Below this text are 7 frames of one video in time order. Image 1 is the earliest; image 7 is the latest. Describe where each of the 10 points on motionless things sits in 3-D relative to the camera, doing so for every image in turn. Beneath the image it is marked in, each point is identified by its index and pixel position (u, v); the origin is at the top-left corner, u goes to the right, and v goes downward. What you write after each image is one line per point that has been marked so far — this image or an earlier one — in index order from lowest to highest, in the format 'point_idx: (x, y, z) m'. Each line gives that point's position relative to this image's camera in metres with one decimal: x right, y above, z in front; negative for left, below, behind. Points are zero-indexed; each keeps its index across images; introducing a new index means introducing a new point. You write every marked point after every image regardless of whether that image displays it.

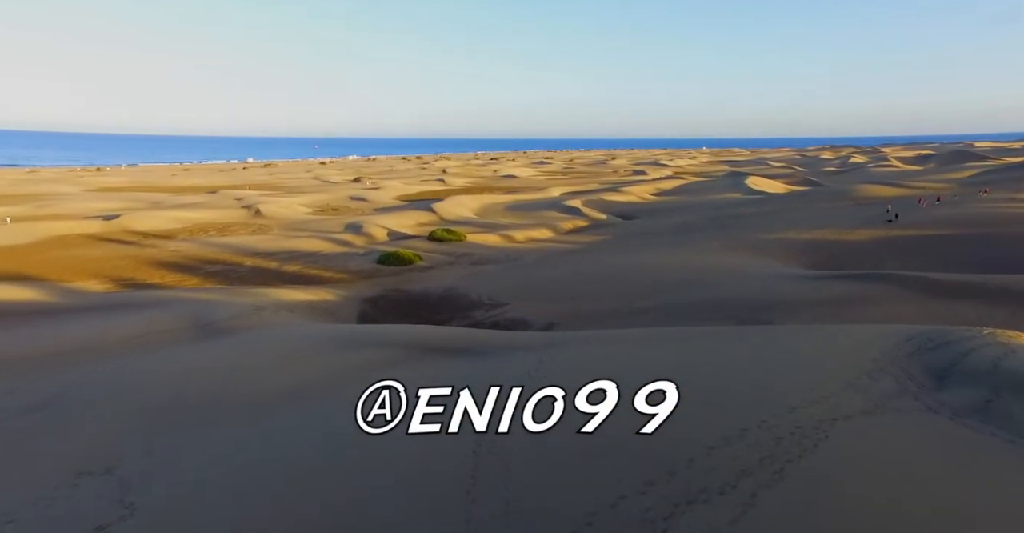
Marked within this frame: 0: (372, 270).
0: (-4.2, -0.1, +19.7) m
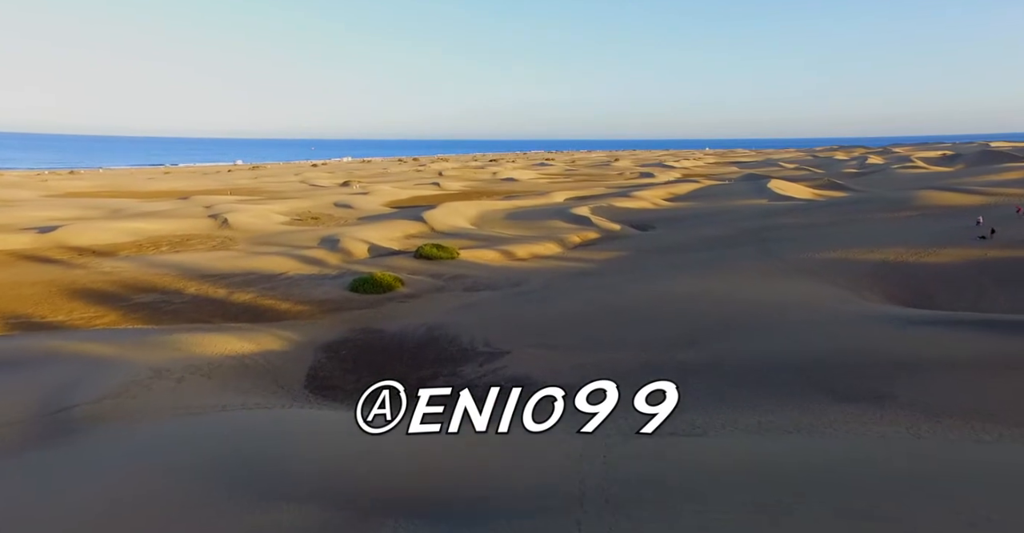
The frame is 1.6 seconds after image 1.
0: (-4.1, -0.8, +16.0) m
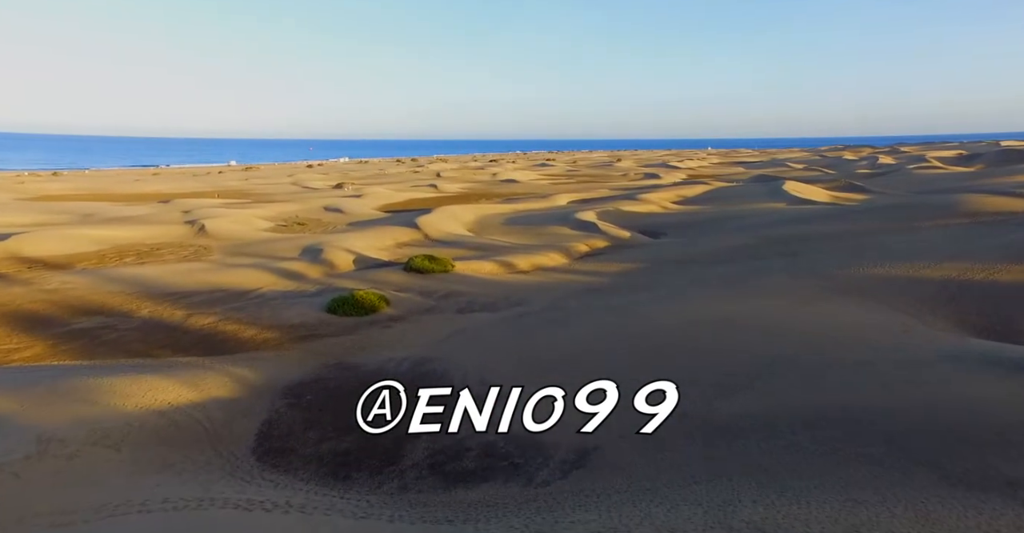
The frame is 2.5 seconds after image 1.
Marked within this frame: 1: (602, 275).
0: (-4.1, -1.2, +13.8) m
1: (+2.5, -0.3, +18.7) m
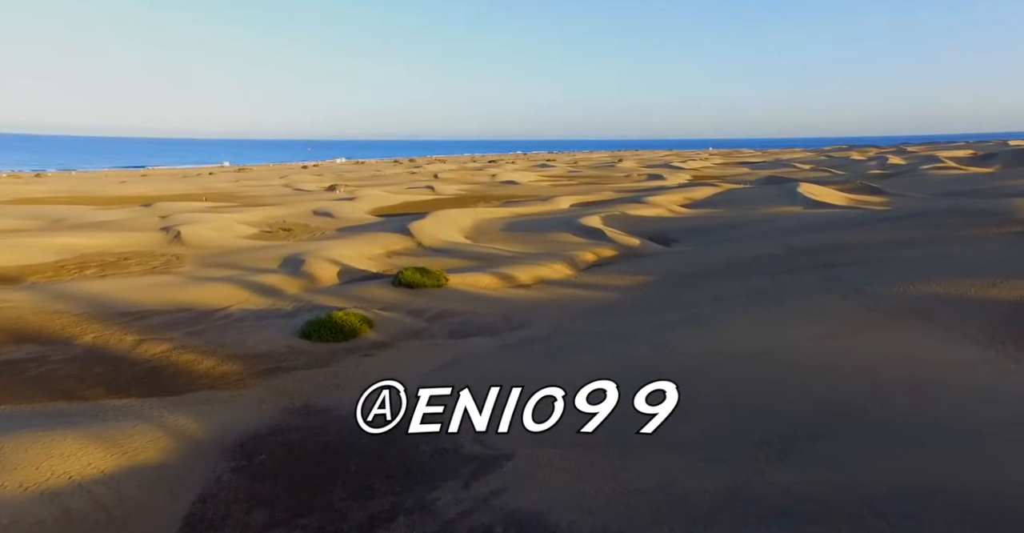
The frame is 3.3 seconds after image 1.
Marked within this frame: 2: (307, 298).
0: (-4.1, -1.6, +12.0) m
1: (+2.6, -0.6, +16.8) m
2: (-5.1, -0.8, +16.2) m
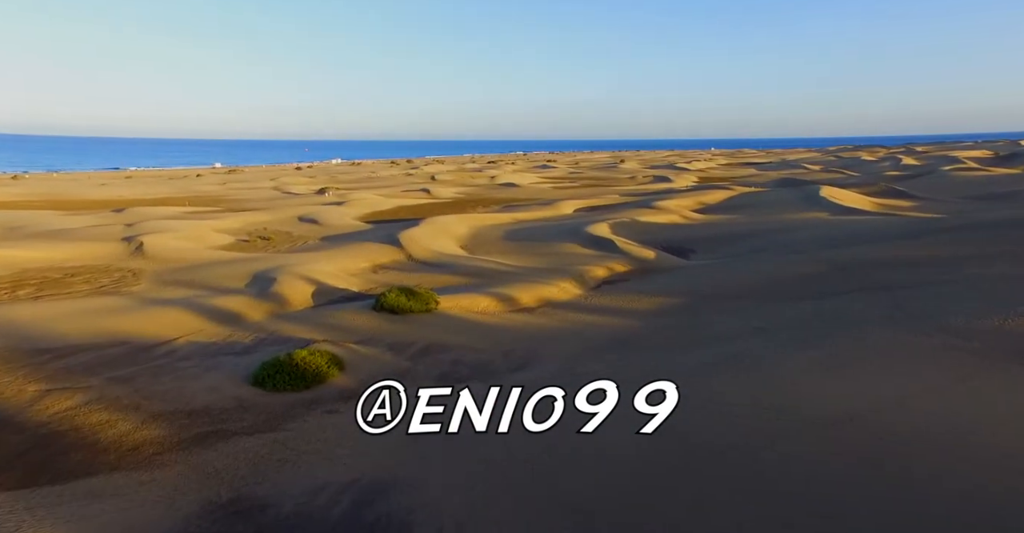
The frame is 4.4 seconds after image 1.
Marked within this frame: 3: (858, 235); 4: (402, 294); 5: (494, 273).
0: (-4.1, -2.0, +9.5) m
1: (+2.6, -1.1, +14.4) m
2: (-5.0, -1.2, +13.8) m
3: (+10.4, +1.0, +19.6) m
4: (-2.5, -0.6, +15.1) m
5: (-0.5, -0.2, +18.7) m
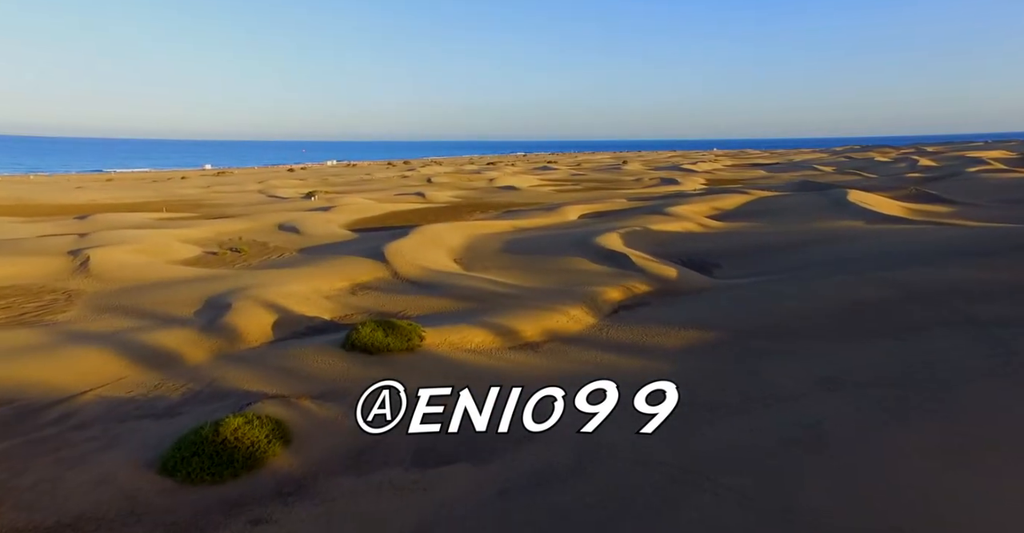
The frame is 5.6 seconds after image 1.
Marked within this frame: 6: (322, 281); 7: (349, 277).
0: (-4.1, -2.6, +6.8) m
1: (+2.6, -1.6, +11.6) m
2: (-5.0, -1.8, +11.0) m
3: (+10.4, +0.5, +16.9) m
4: (-2.5, -1.2, +12.4) m
5: (-0.5, -0.7, +16.0) m
6: (-5.1, -0.4, +17.6) m
7: (-4.6, -0.3, +18.4) m
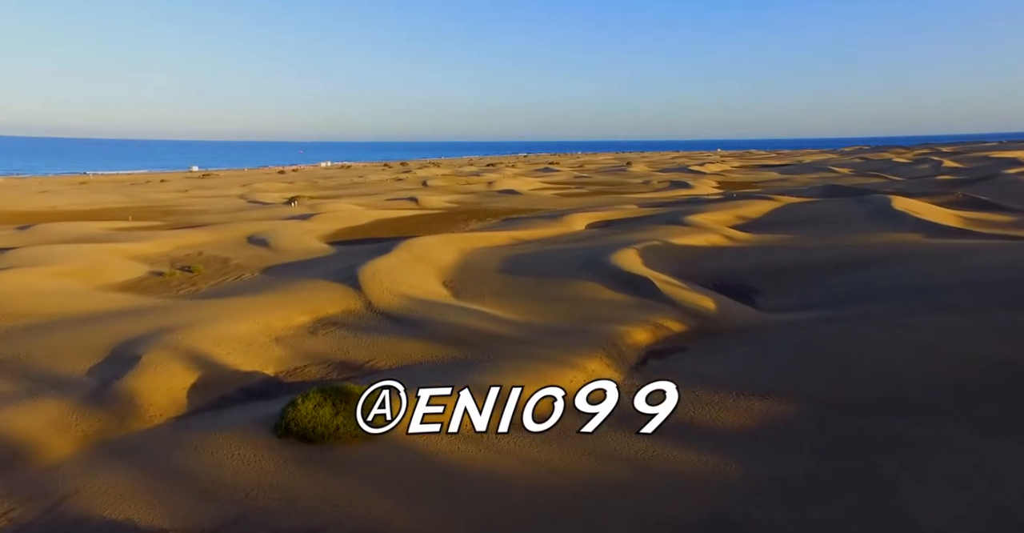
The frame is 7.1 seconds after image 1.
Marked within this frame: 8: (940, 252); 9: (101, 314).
0: (-4.1, -3.2, +3.3) m
1: (+2.6, -2.3, +8.2) m
2: (-5.0, -2.4, +7.6) m
3: (+10.4, -0.2, +13.4) m
4: (-2.5, -1.8, +8.9) m
5: (-0.5, -1.3, +12.5) m
6: (-5.1, -1.0, +14.1) m
7: (-4.6, -0.9, +15.0) m
8: (+11.9, +0.5, +17.5) m
9: (-9.0, -1.0, +14.4) m
